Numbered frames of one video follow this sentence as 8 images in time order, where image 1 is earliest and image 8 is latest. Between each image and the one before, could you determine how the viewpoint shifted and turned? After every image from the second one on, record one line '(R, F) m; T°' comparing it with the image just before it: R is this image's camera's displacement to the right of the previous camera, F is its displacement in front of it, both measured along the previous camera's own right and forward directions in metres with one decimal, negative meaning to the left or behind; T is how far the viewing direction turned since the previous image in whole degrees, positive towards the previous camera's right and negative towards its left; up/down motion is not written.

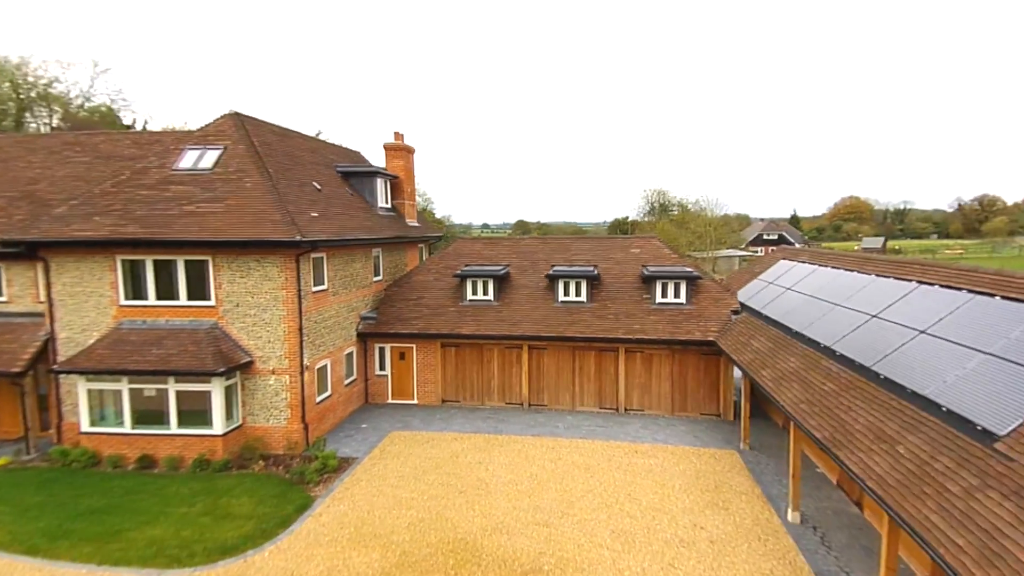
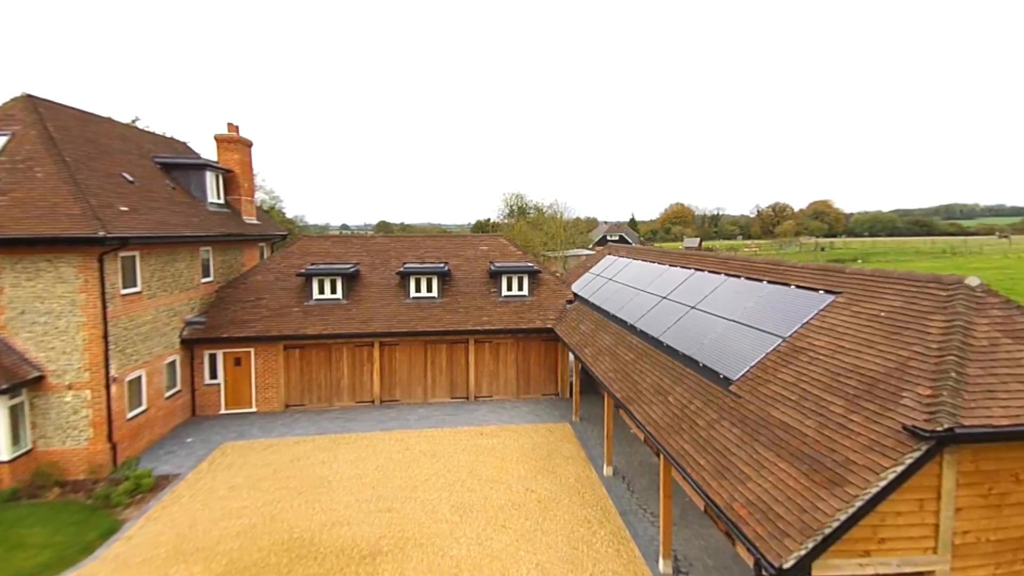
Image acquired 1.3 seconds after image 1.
(+0.7, -0.8) m; +15°
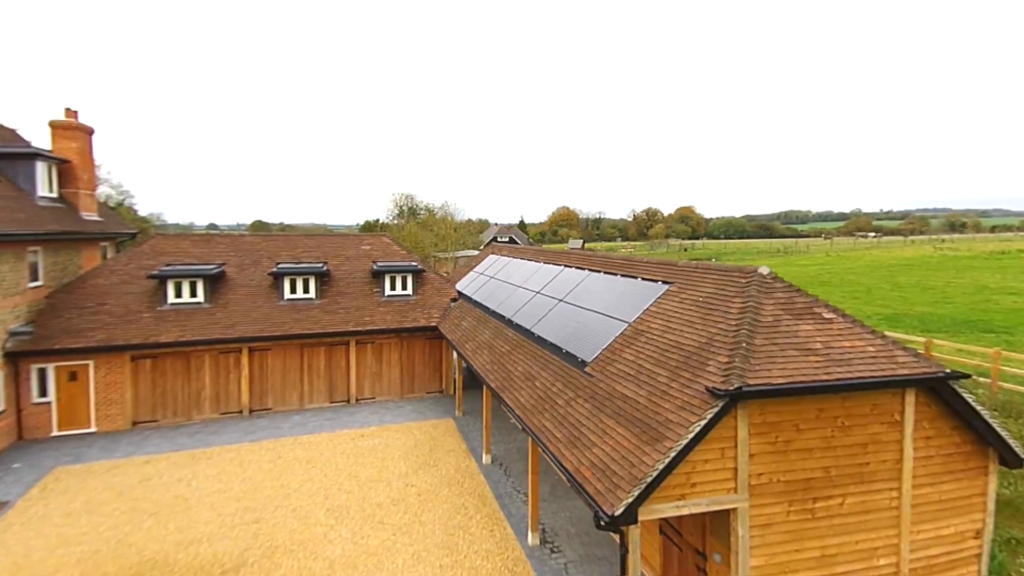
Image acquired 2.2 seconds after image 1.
(+0.5, -0.5) m; +12°
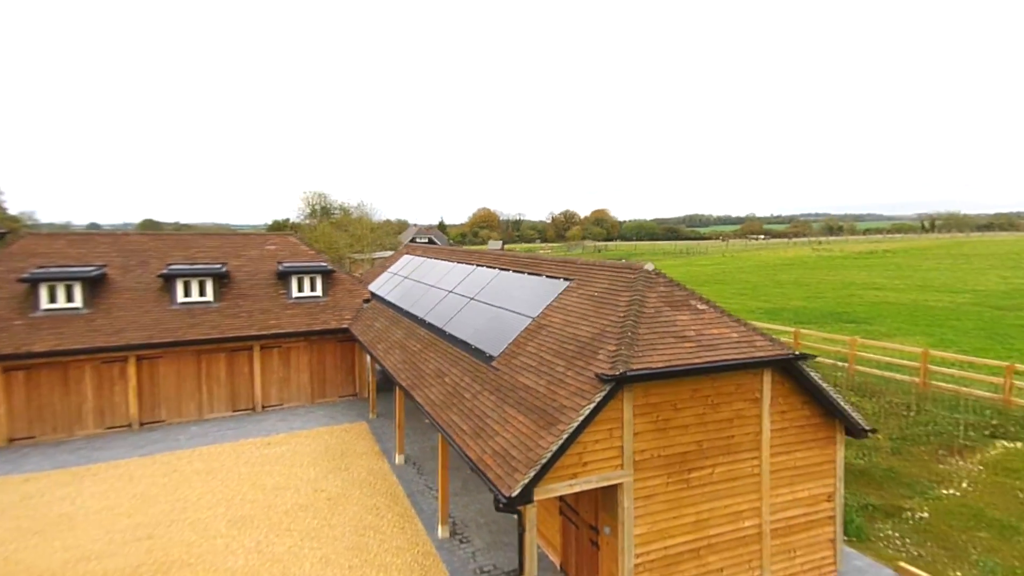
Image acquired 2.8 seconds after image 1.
(+0.3, -0.3) m; +9°
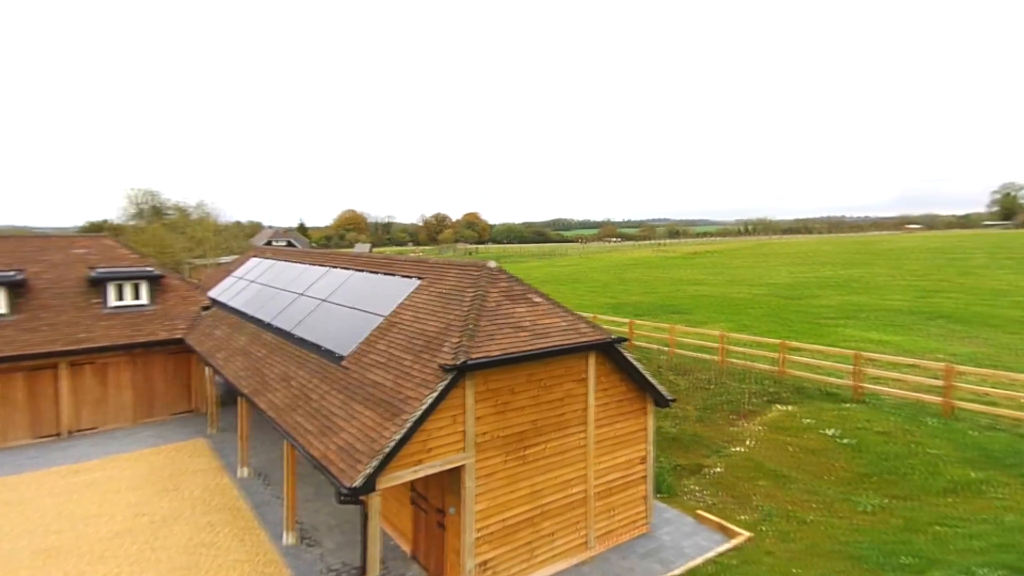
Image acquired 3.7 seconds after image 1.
(+0.5, -0.6) m; +15°
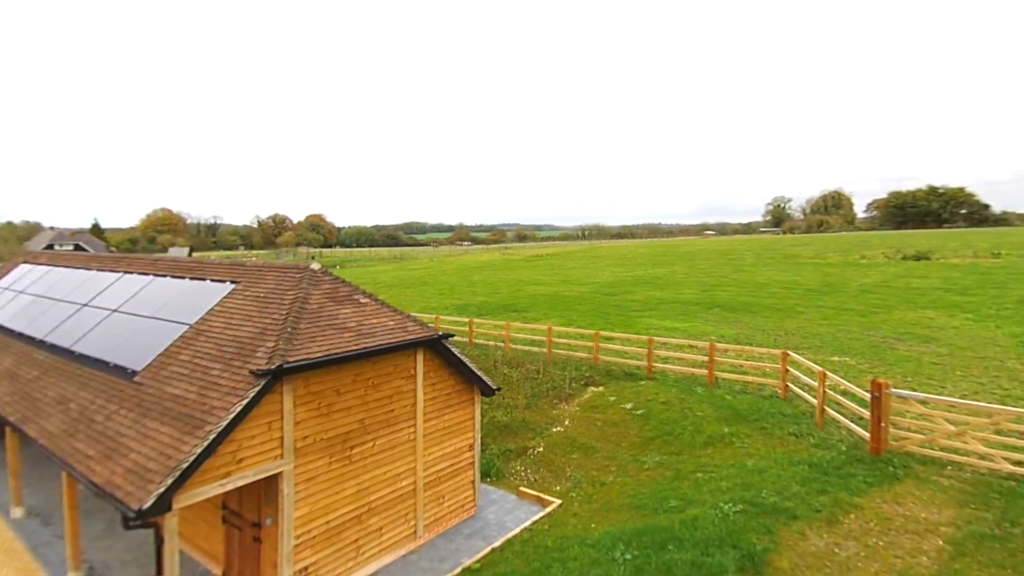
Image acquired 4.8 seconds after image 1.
(+0.6, -0.6) m; +17°
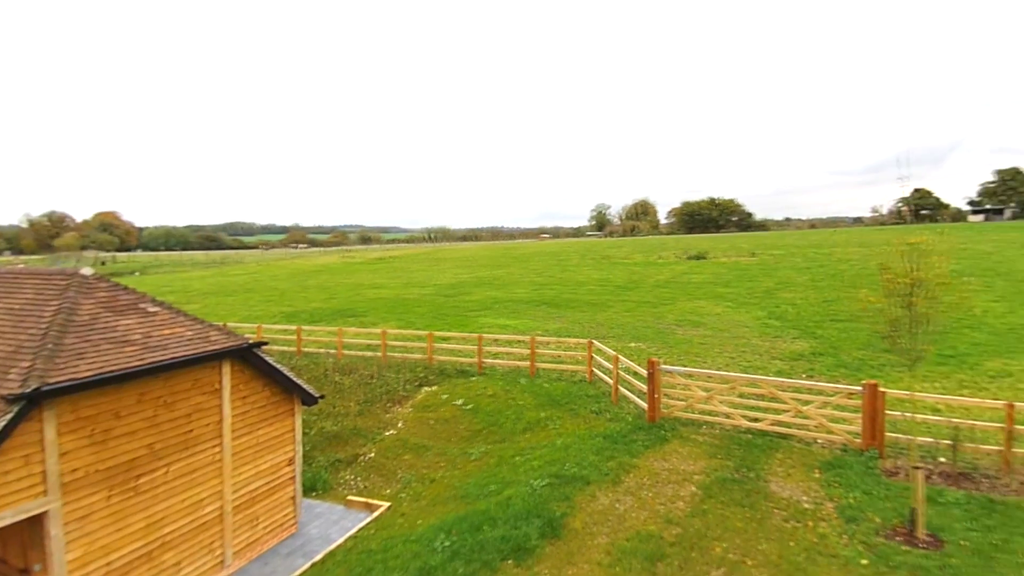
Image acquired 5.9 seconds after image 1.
(+0.5, -0.4) m; +17°
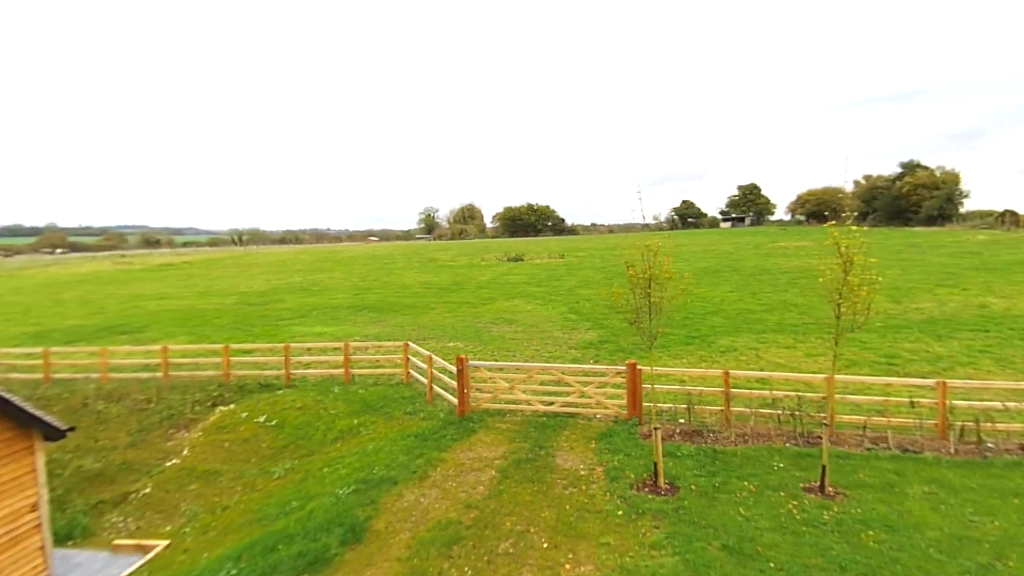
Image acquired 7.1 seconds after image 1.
(+0.6, -0.3) m; +19°
